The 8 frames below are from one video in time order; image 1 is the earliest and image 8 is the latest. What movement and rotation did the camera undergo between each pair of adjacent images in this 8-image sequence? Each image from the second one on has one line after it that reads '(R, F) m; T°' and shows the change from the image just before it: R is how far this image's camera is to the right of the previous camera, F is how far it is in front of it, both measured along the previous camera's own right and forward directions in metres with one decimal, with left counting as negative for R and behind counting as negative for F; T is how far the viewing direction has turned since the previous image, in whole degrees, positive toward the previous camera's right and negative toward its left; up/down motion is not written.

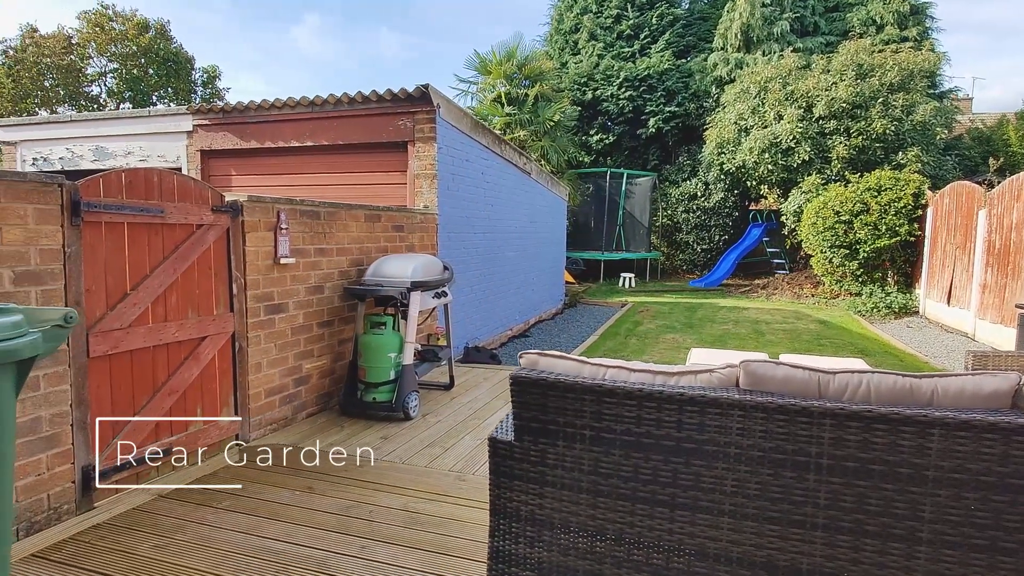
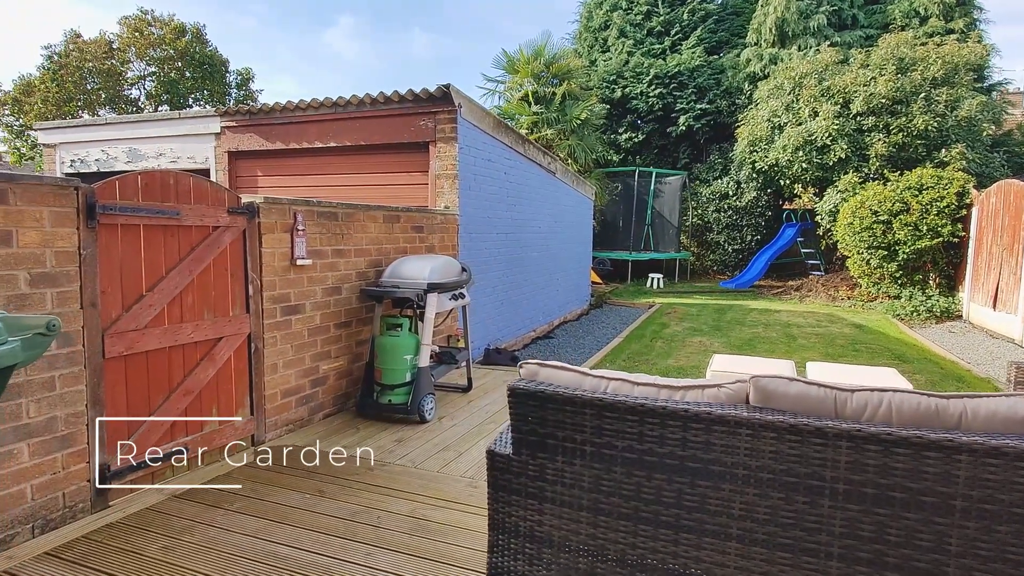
(+0.1, +0.1) m; -3°
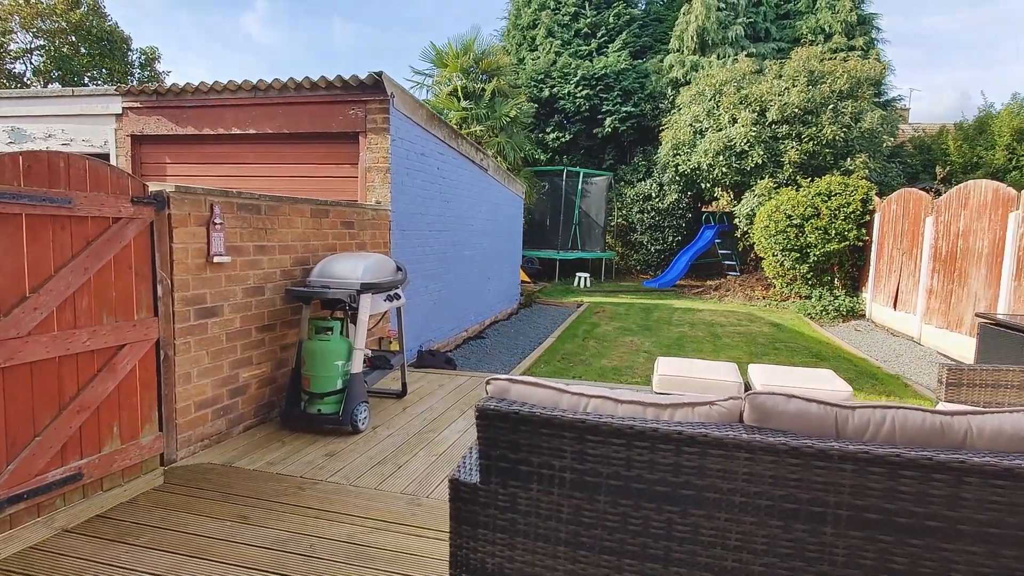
(-0.1, +0.2) m; +7°
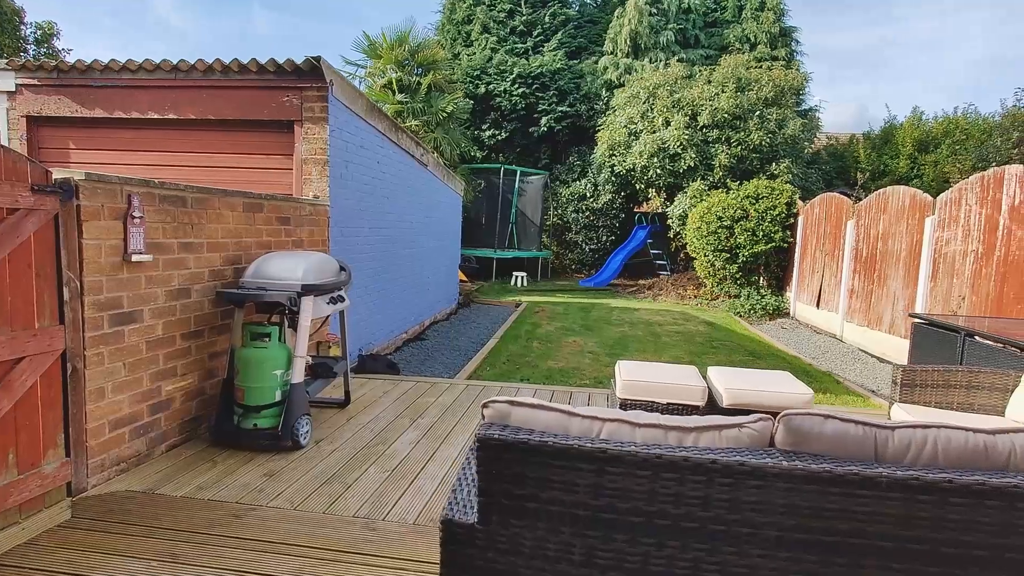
(-0.1, +0.2) m; +7°
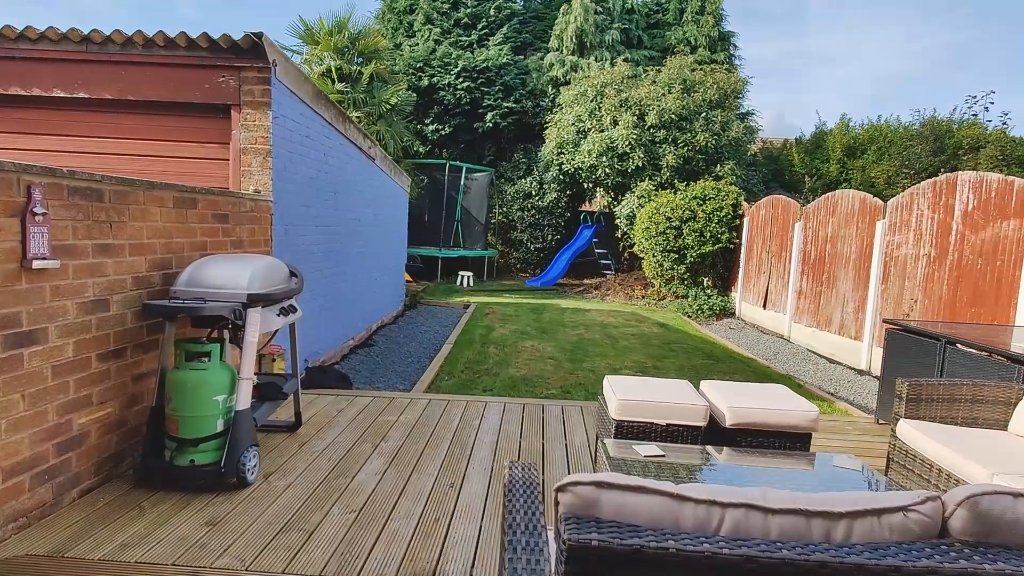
(-0.2, +0.3) m; +6°
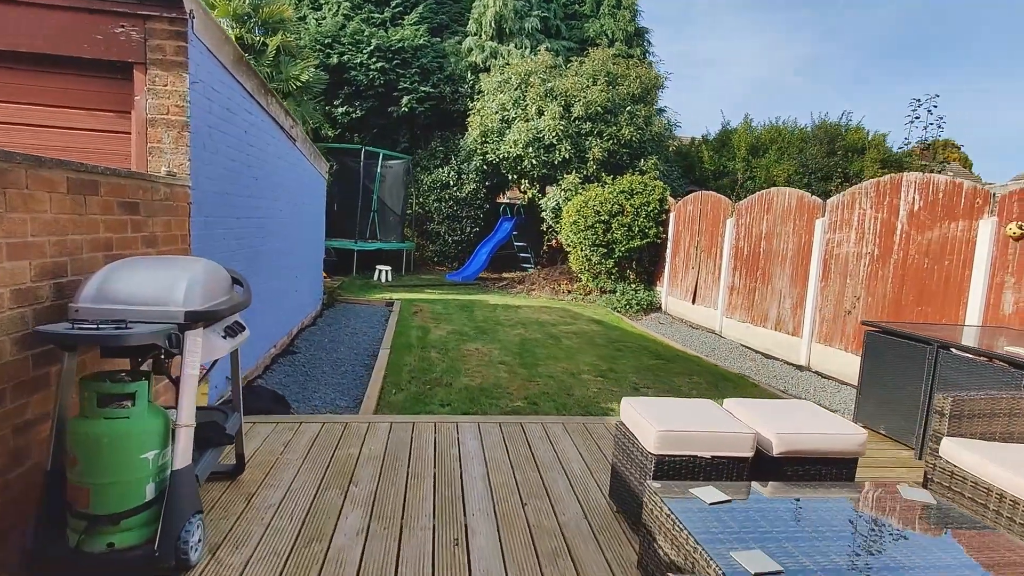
(-0.4, +0.5) m; +10°
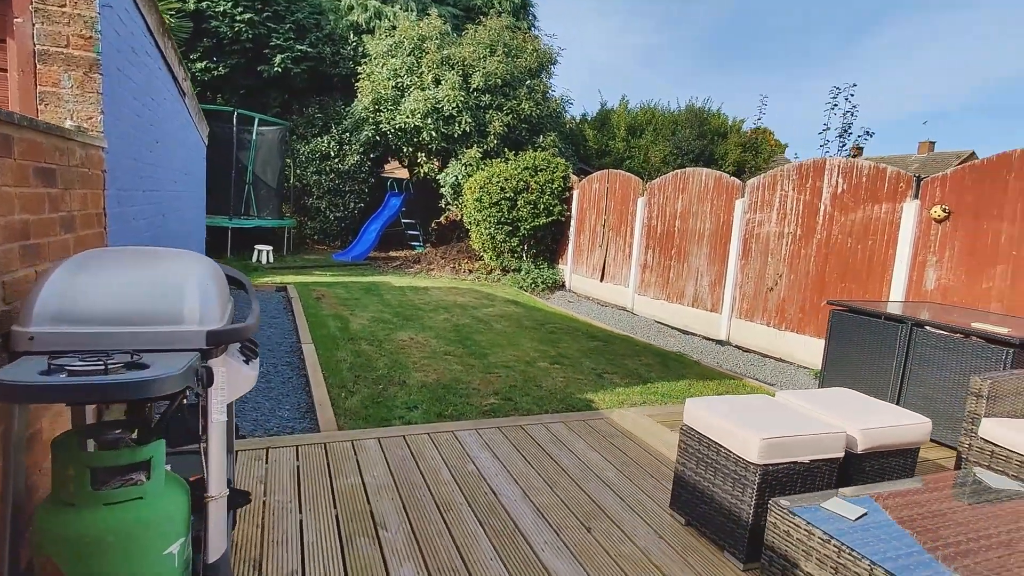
(-0.7, +0.5) m; +14°
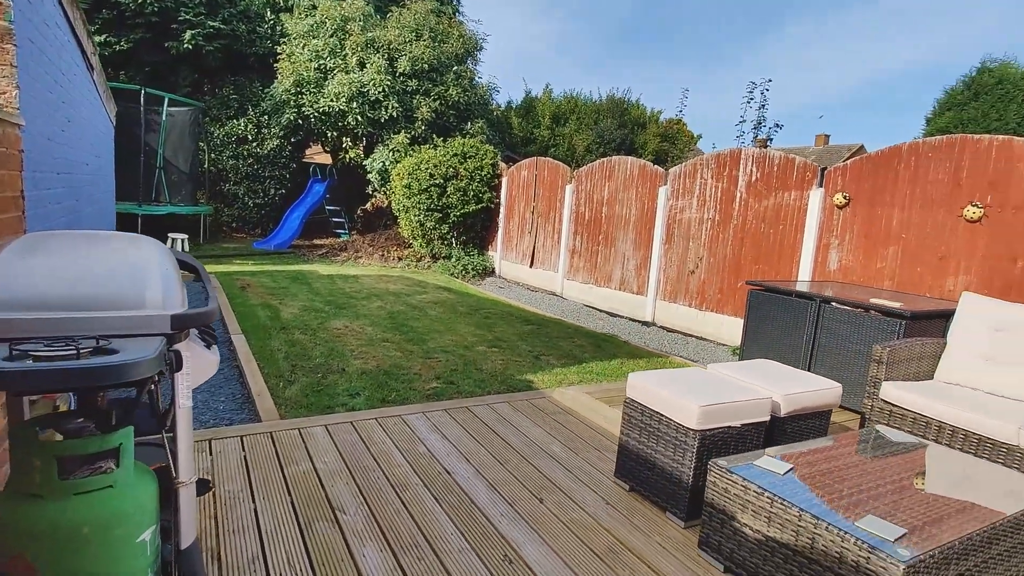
(-0.1, -0.1) m; +7°
